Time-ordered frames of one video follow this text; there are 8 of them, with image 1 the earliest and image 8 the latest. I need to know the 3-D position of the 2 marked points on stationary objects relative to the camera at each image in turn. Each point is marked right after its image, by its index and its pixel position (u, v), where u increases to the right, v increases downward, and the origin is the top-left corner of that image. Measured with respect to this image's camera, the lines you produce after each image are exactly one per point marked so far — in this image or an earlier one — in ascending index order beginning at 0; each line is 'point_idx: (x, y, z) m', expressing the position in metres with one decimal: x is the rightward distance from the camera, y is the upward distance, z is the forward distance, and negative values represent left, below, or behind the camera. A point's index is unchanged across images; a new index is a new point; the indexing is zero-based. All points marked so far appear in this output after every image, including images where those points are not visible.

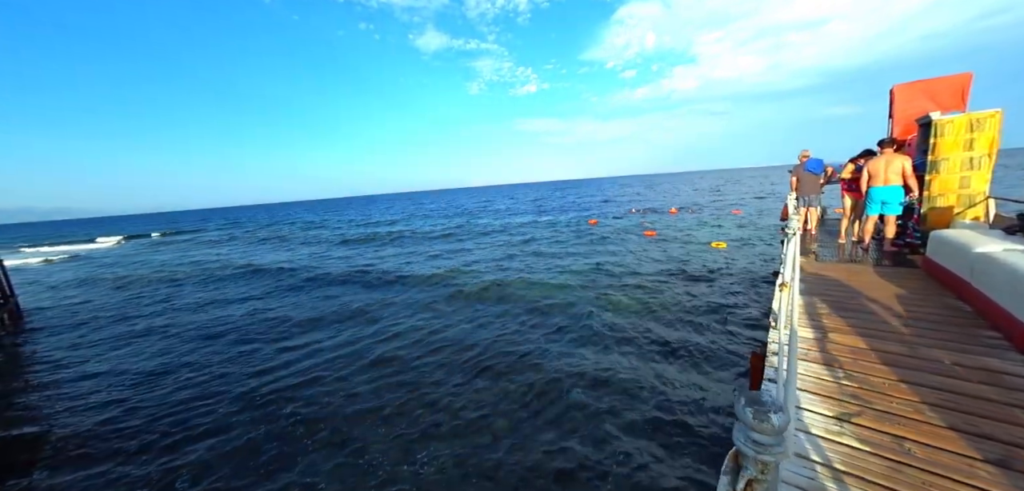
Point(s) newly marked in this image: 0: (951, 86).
0: (+7.8, +2.9, +6.9) m
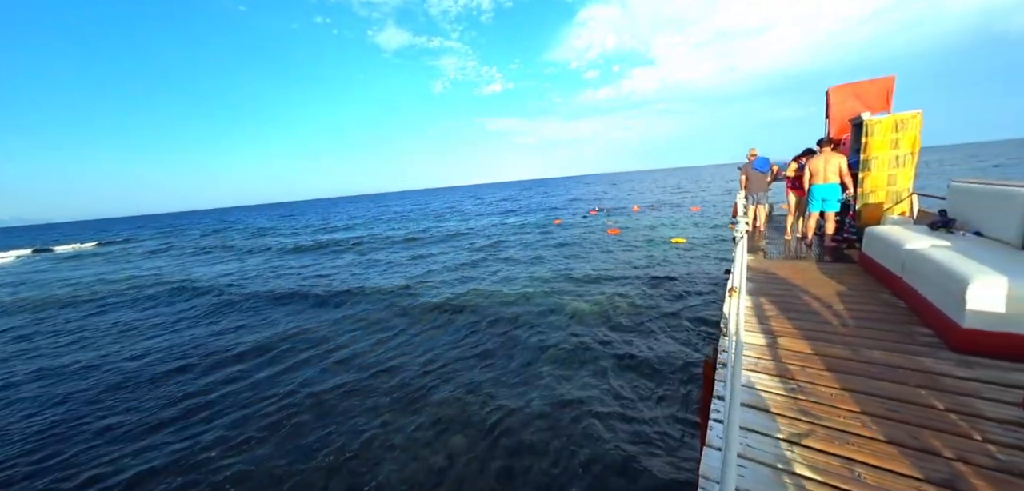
0: (+6.8, +3.0, +7.2) m
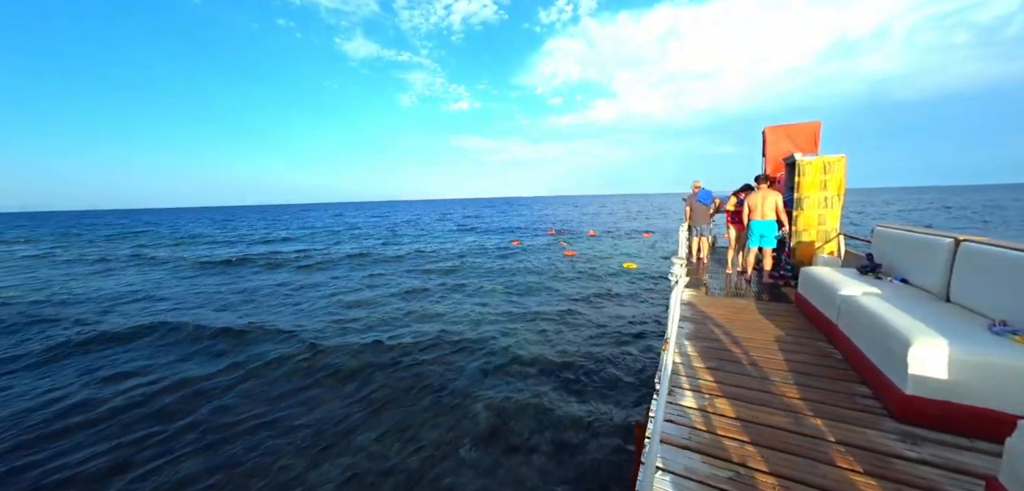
0: (+5.8, +2.2, +7.5) m
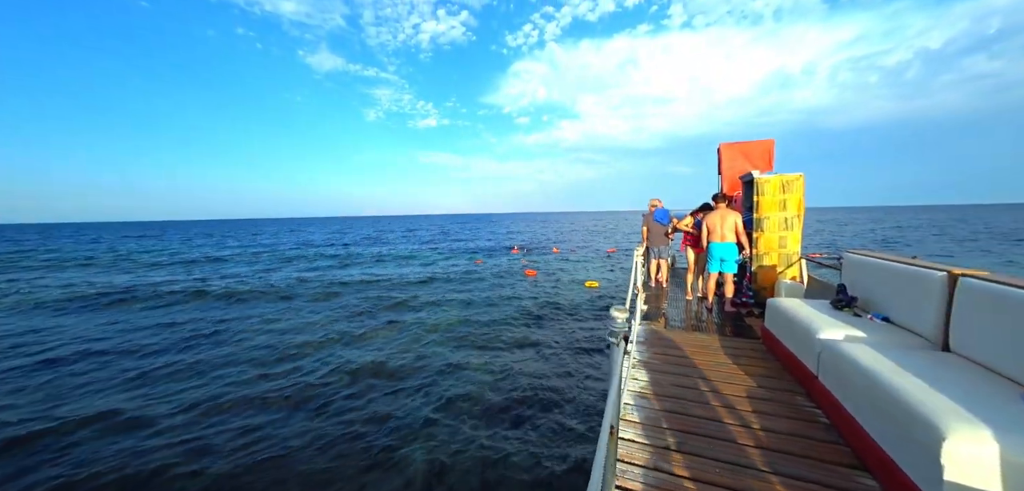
0: (+4.7, +1.8, +7.2) m
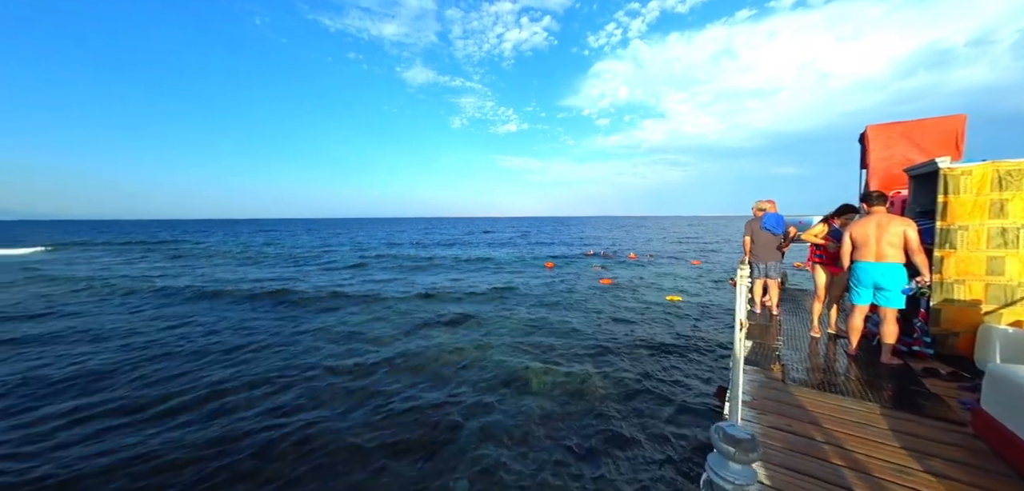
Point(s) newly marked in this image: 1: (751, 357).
0: (+5.7, +1.5, +5.1) m
1: (+3.3, -1.5, +5.4) m
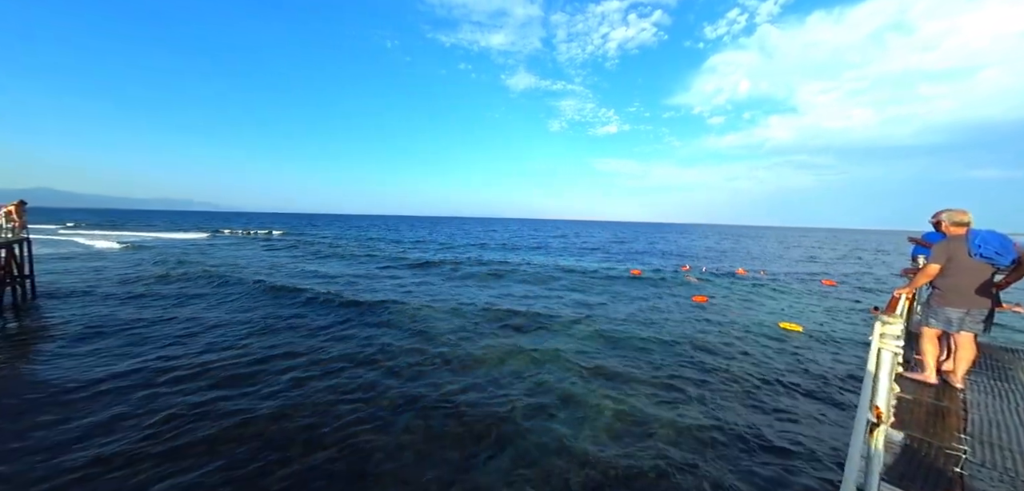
0: (+5.8, +1.0, +2.4) m
1: (+3.5, -1.9, +3.3) m
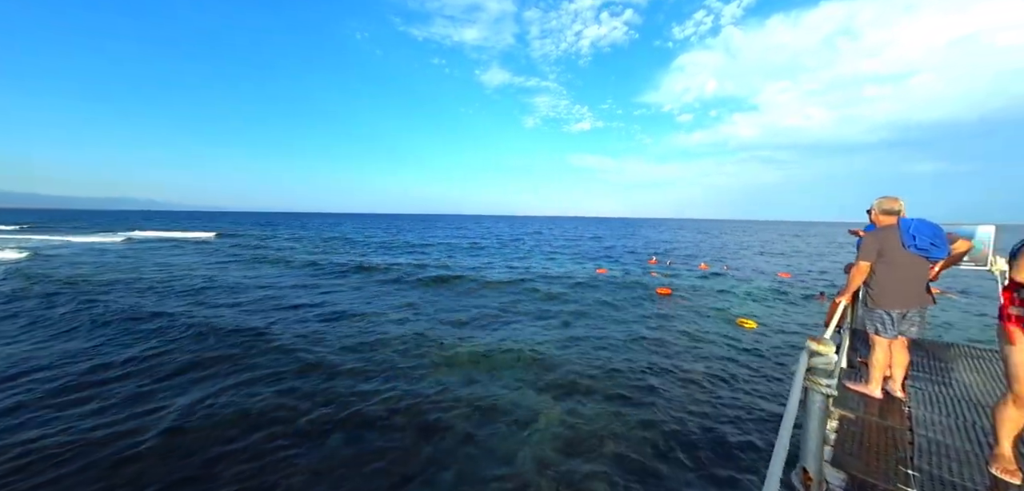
0: (+4.7, +1.1, +1.9) m
1: (+2.4, -1.9, +2.7) m
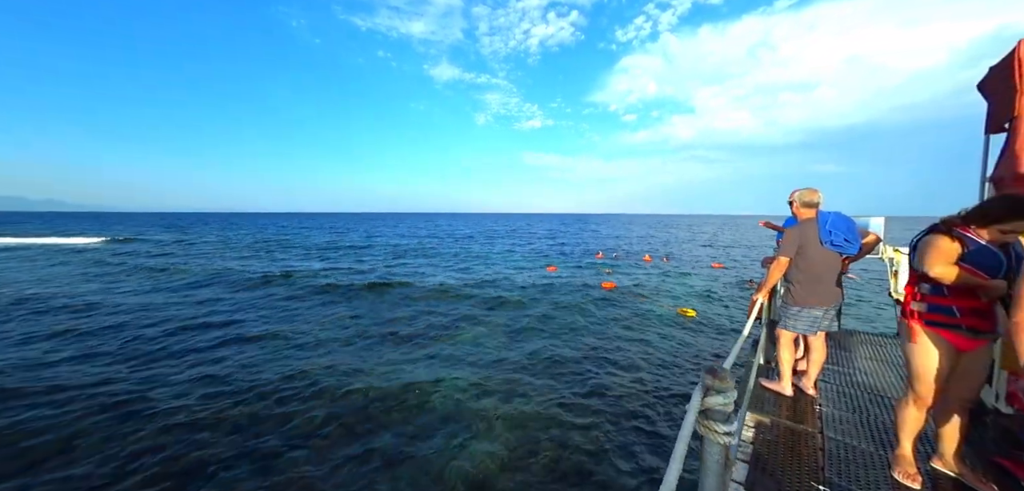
0: (+3.9, +1.1, +1.9) m
1: (+1.5, -2.0, +2.4) m
